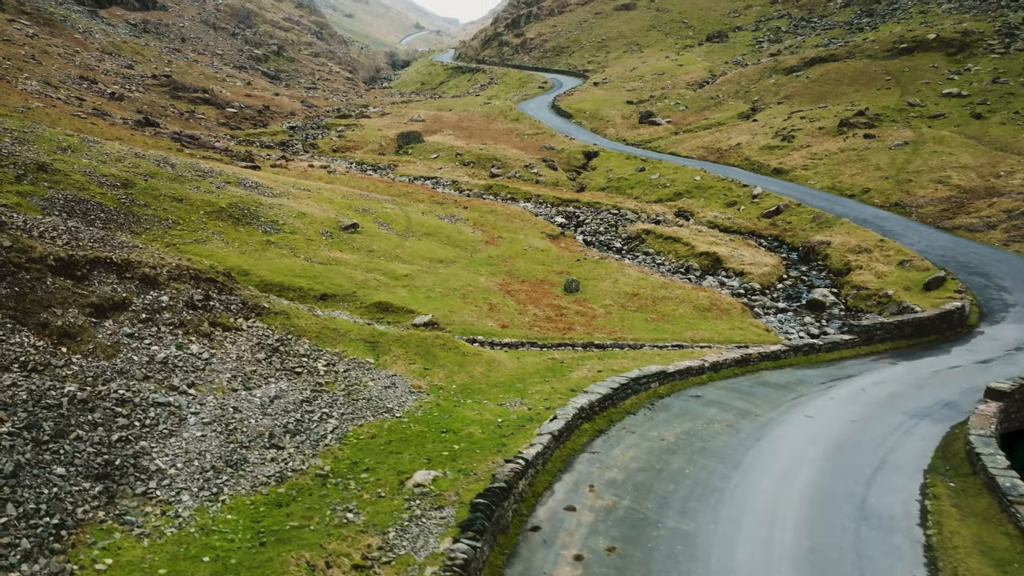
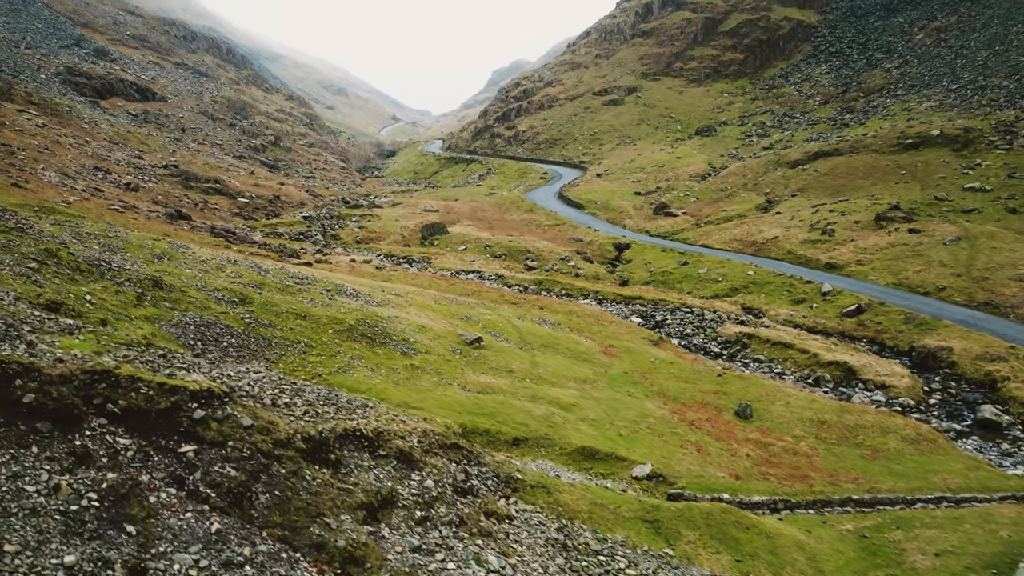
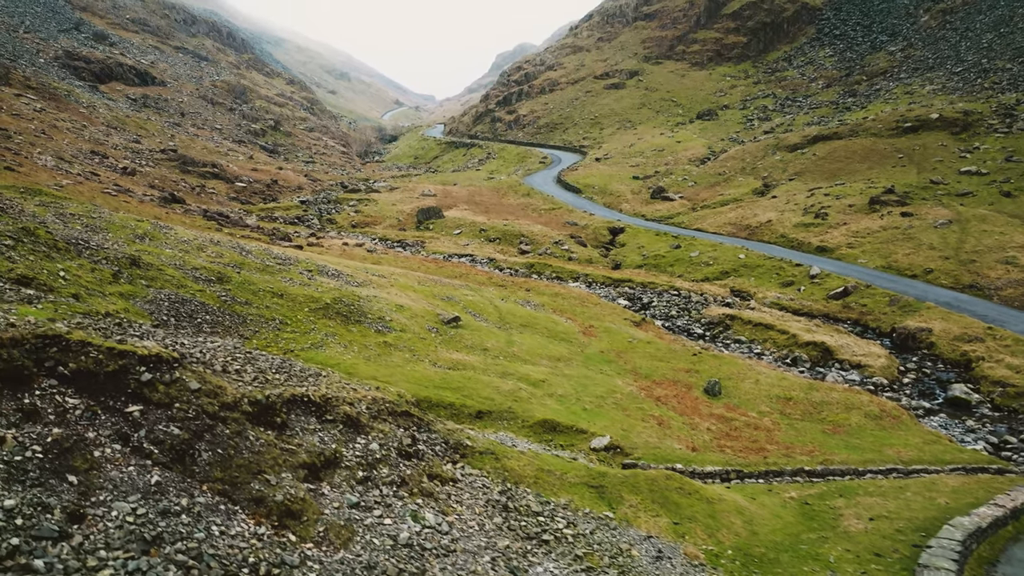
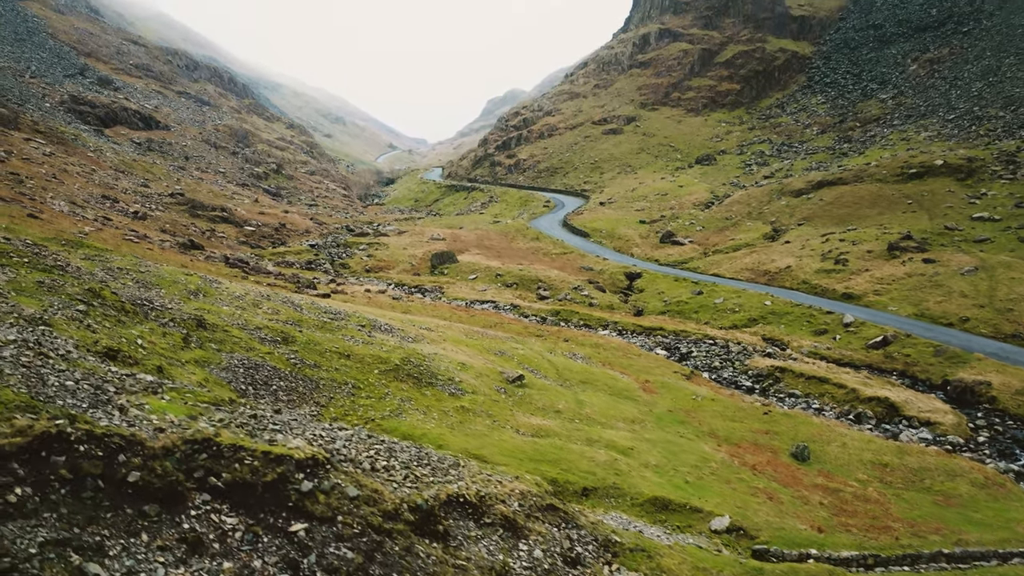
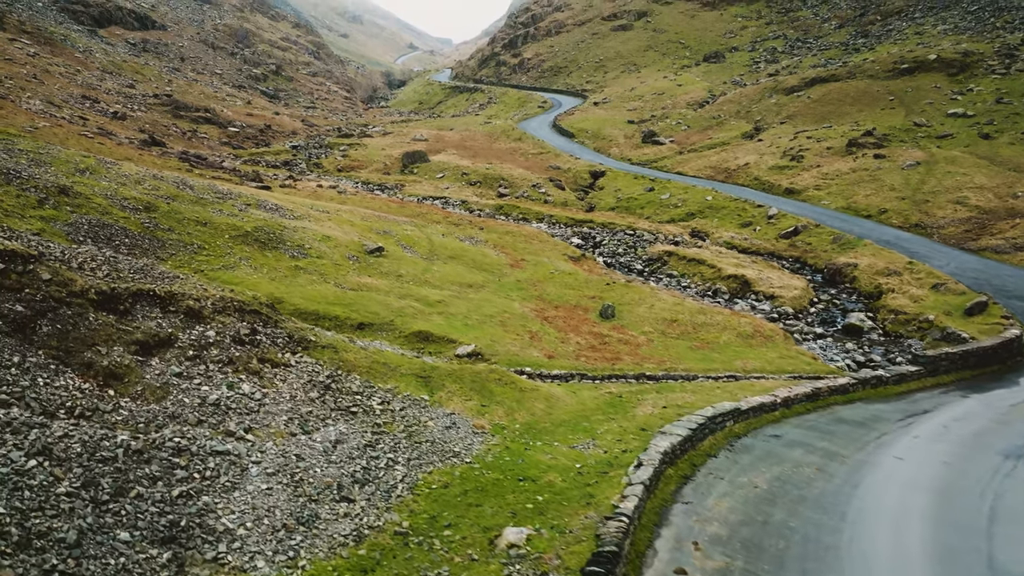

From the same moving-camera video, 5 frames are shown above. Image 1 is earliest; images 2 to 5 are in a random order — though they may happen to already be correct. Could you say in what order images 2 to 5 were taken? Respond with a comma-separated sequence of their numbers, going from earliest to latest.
5, 3, 2, 4
